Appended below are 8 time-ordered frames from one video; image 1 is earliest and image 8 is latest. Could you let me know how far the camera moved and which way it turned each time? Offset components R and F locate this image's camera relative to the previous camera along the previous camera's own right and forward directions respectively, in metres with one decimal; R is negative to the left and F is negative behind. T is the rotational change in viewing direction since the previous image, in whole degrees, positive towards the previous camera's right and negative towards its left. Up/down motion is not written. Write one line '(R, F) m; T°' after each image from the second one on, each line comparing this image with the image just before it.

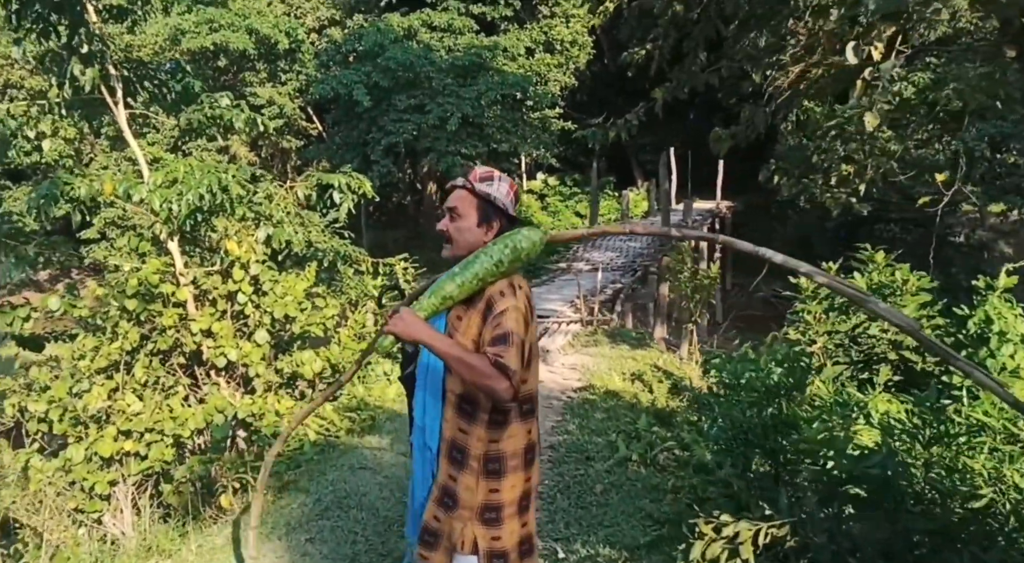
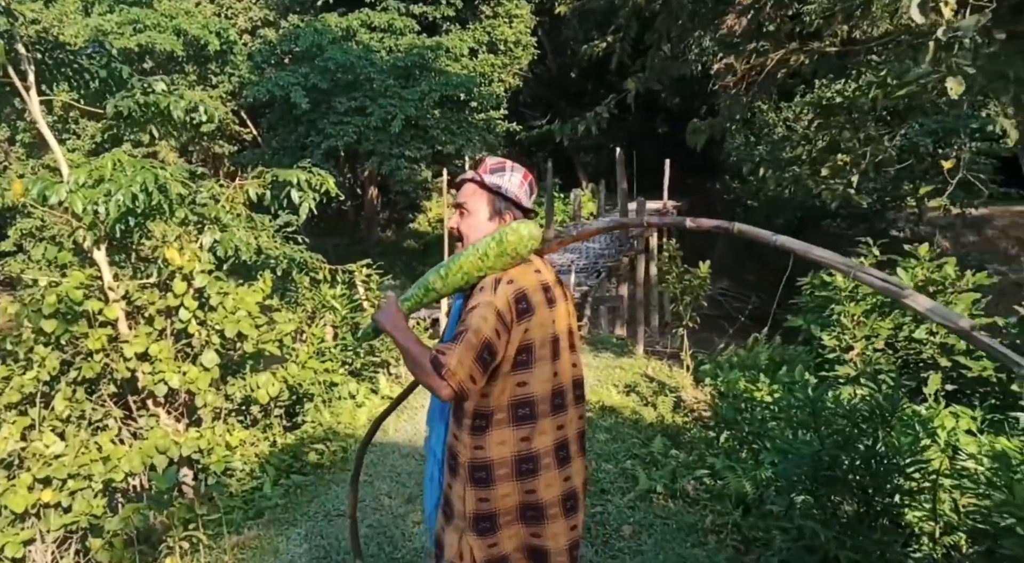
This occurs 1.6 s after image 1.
(-0.3, +0.6) m; +4°
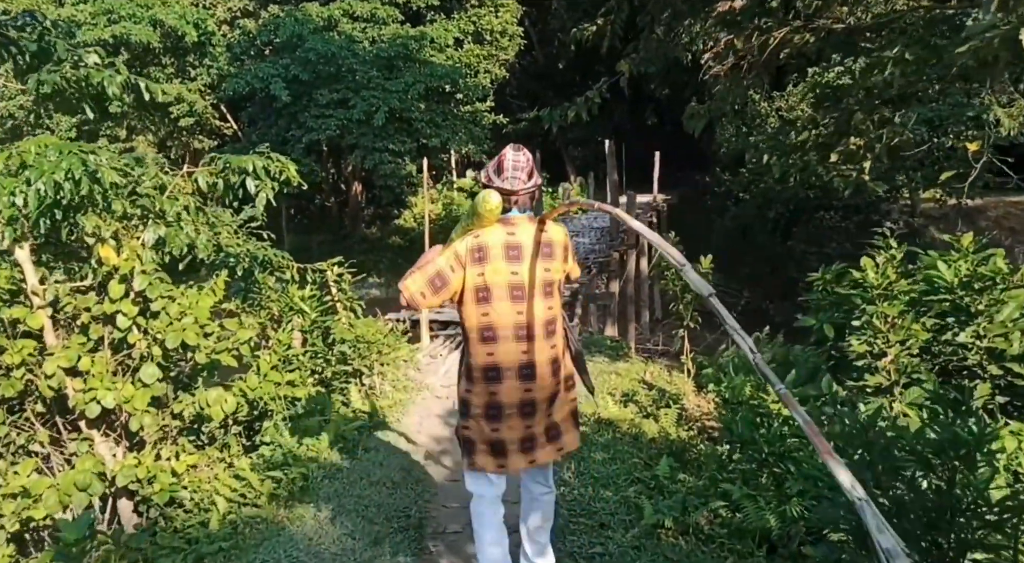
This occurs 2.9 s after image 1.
(0.0, +0.5) m; +1°
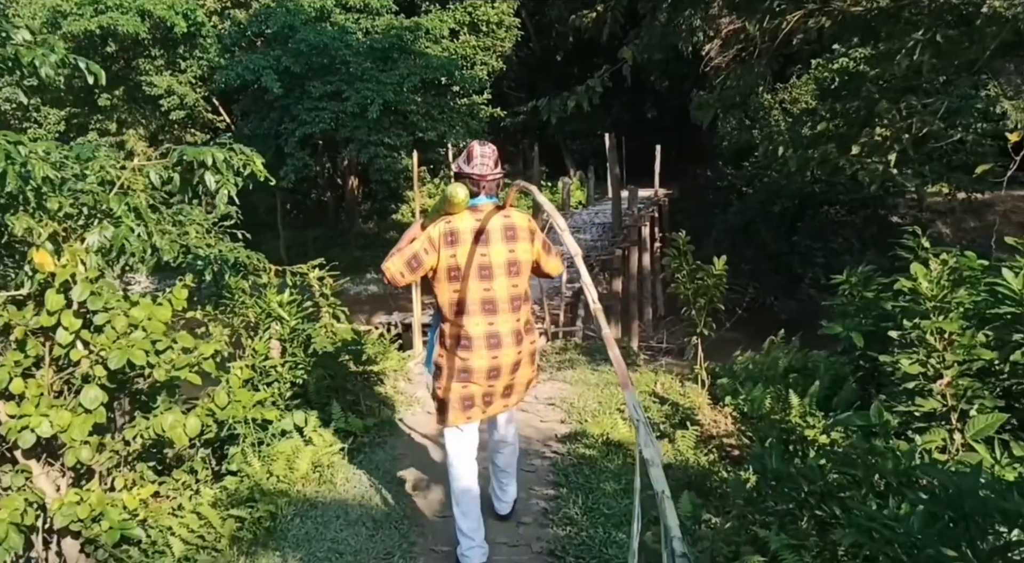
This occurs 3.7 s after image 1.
(0.0, +0.4) m; 0°
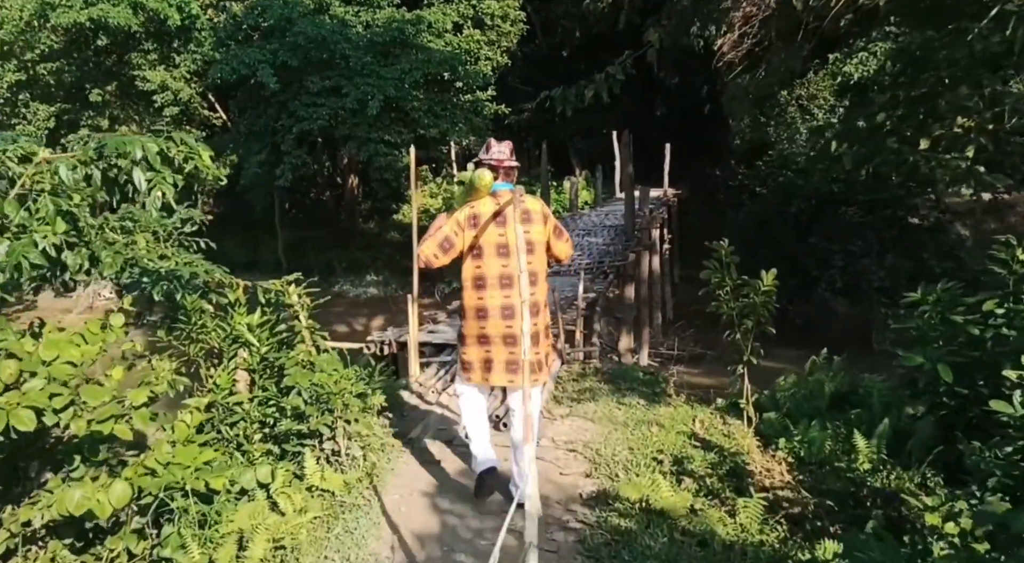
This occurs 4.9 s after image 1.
(-0.1, +0.8) m; 0°
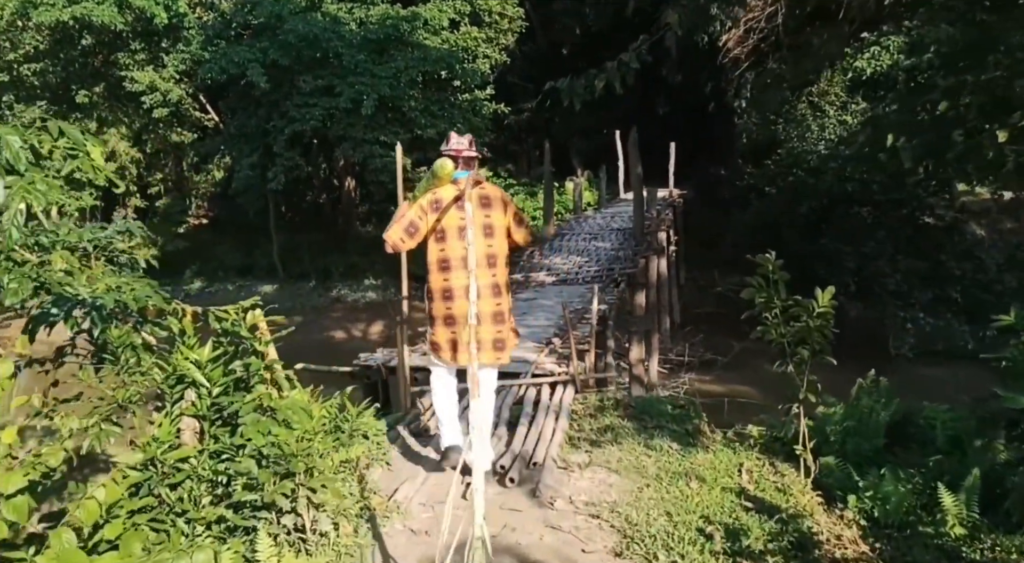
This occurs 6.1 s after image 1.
(0.0, +0.7) m; 0°
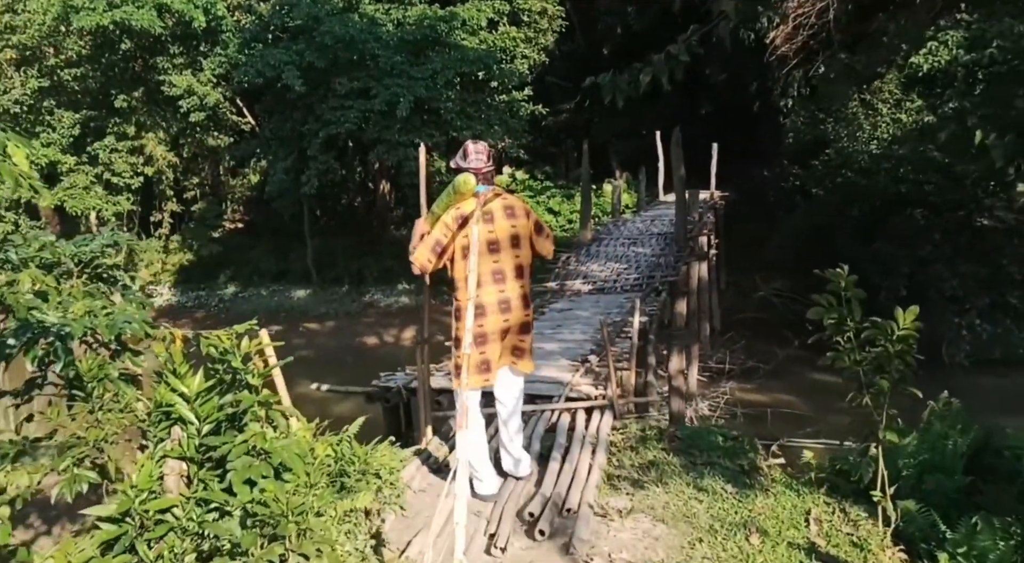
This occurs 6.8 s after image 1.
(0.0, +0.4) m; -3°
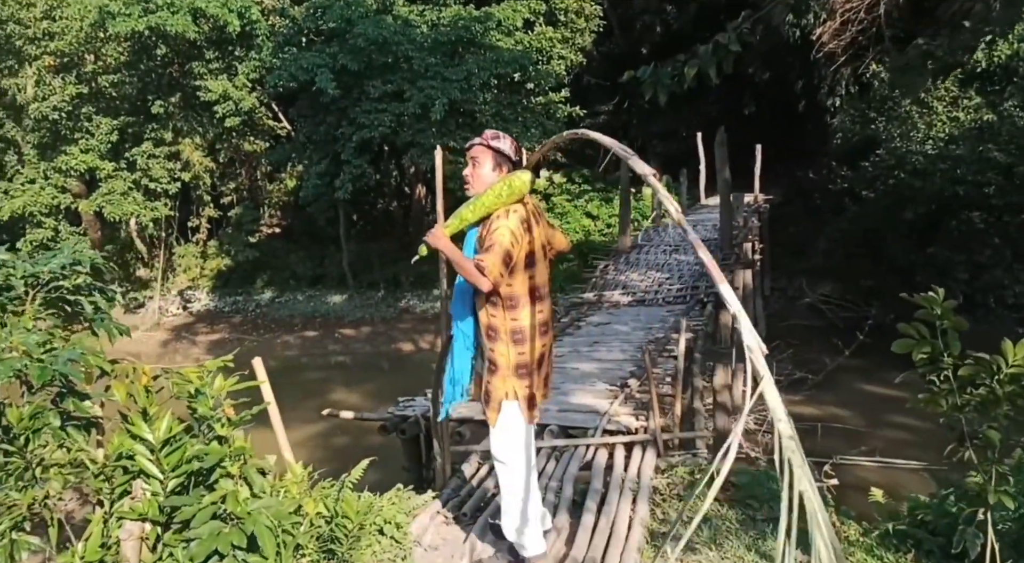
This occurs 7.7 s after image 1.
(0.0, +0.5) m; -3°
